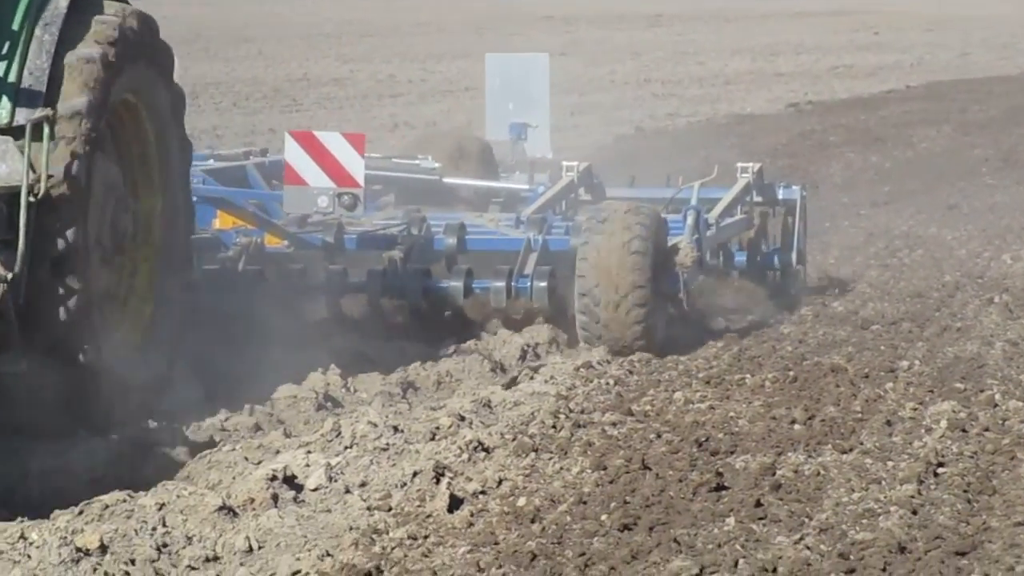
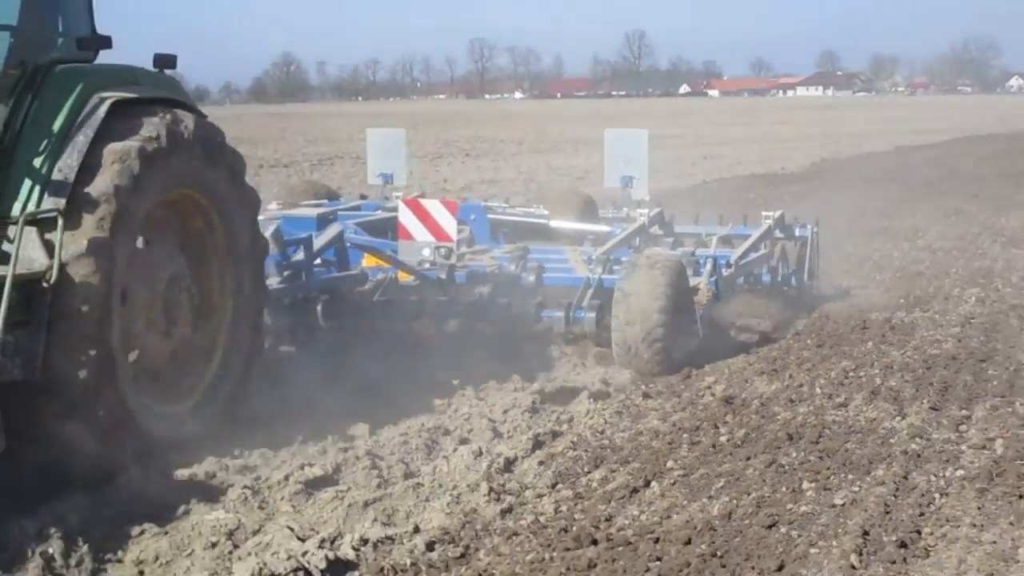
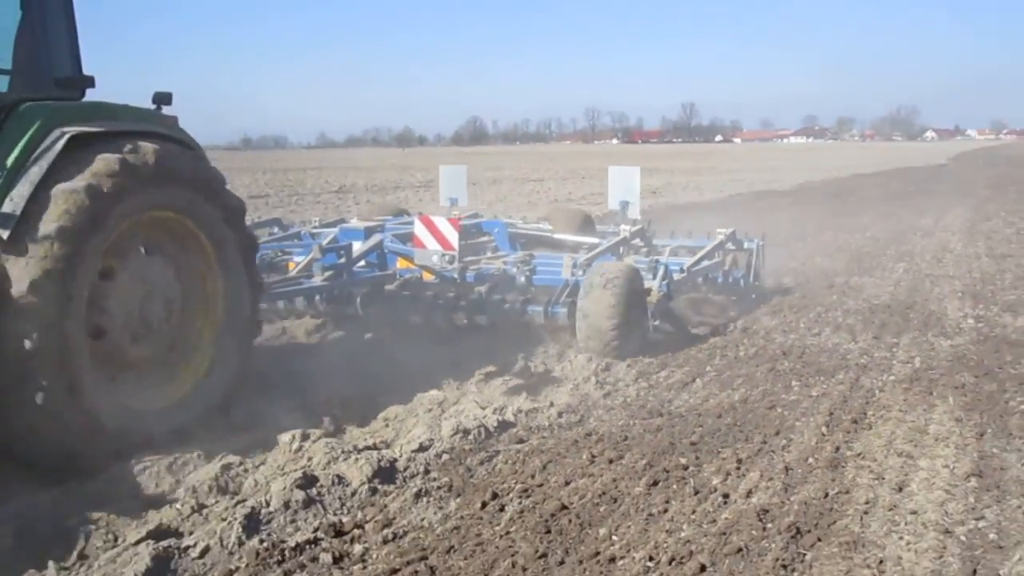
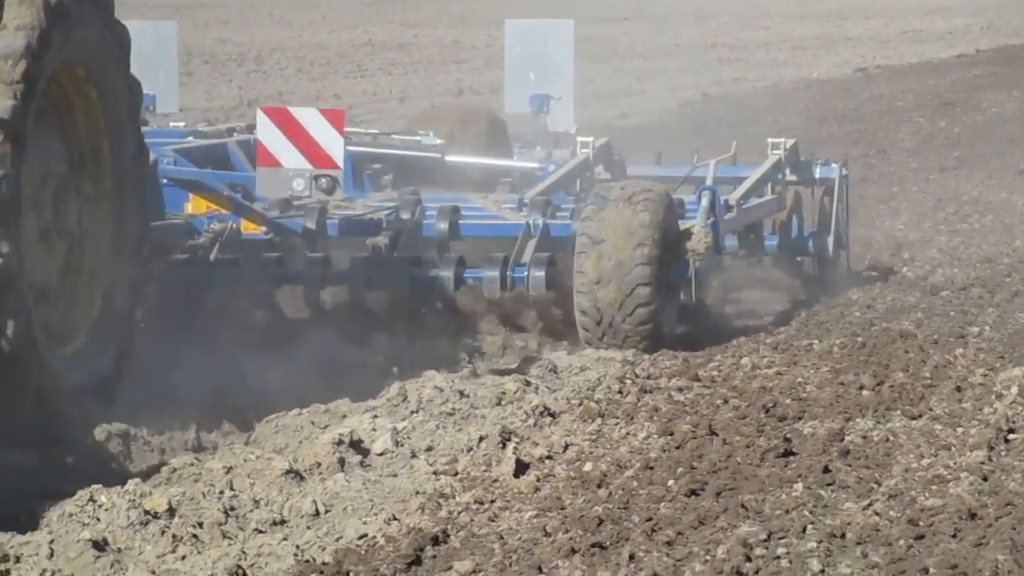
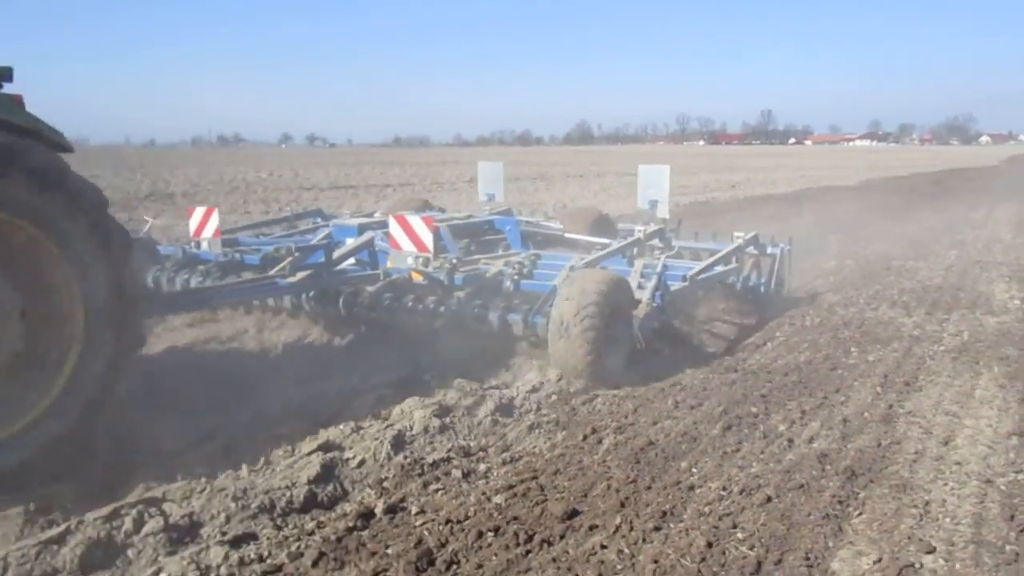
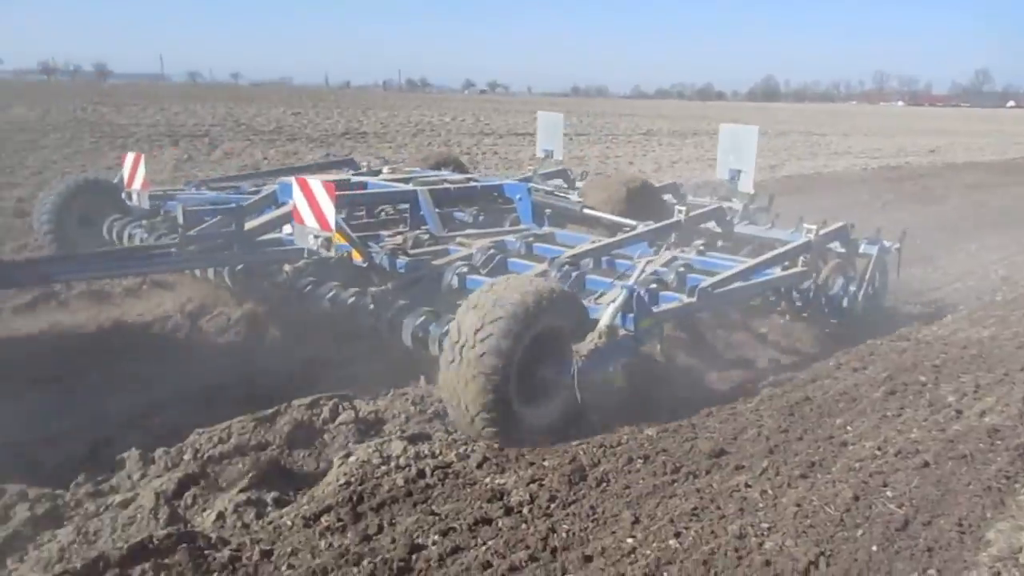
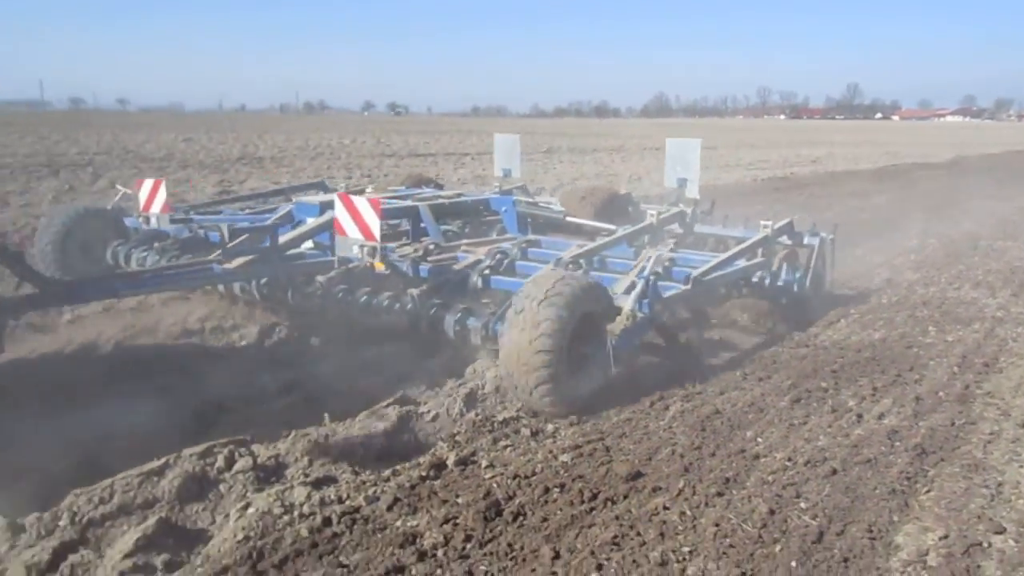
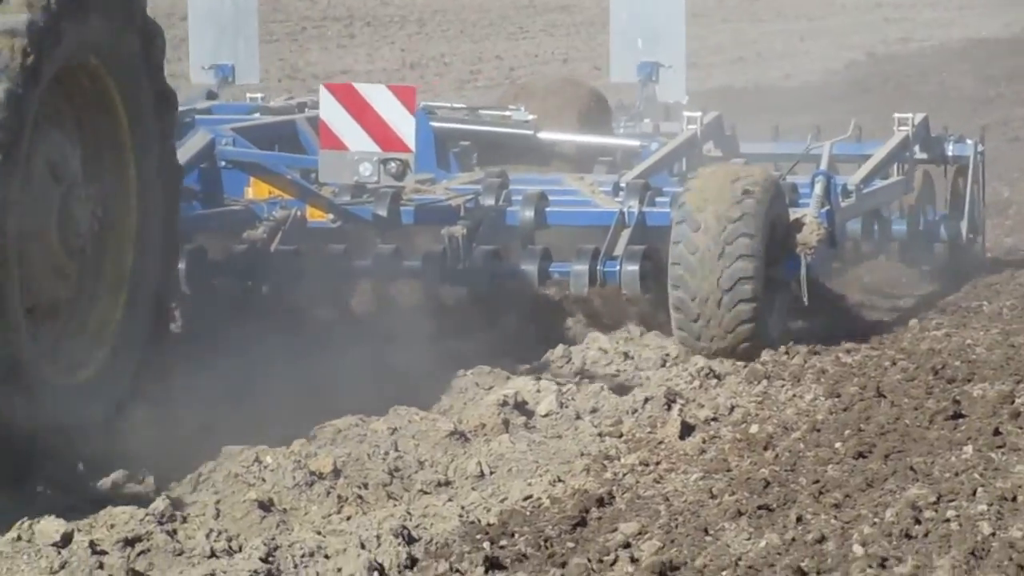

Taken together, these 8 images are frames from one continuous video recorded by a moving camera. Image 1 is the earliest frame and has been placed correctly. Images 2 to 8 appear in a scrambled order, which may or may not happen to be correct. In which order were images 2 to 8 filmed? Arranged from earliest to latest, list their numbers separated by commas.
4, 8, 2, 3, 5, 7, 6
